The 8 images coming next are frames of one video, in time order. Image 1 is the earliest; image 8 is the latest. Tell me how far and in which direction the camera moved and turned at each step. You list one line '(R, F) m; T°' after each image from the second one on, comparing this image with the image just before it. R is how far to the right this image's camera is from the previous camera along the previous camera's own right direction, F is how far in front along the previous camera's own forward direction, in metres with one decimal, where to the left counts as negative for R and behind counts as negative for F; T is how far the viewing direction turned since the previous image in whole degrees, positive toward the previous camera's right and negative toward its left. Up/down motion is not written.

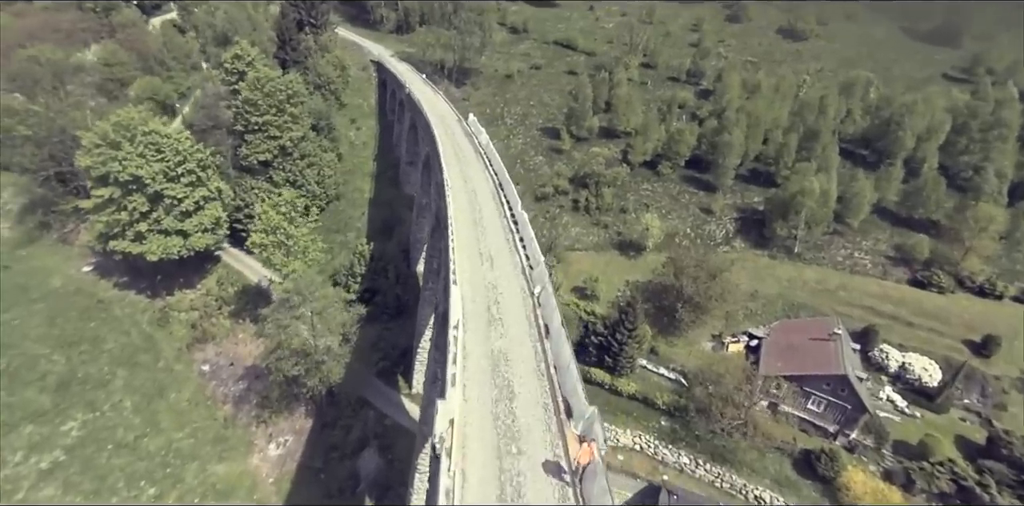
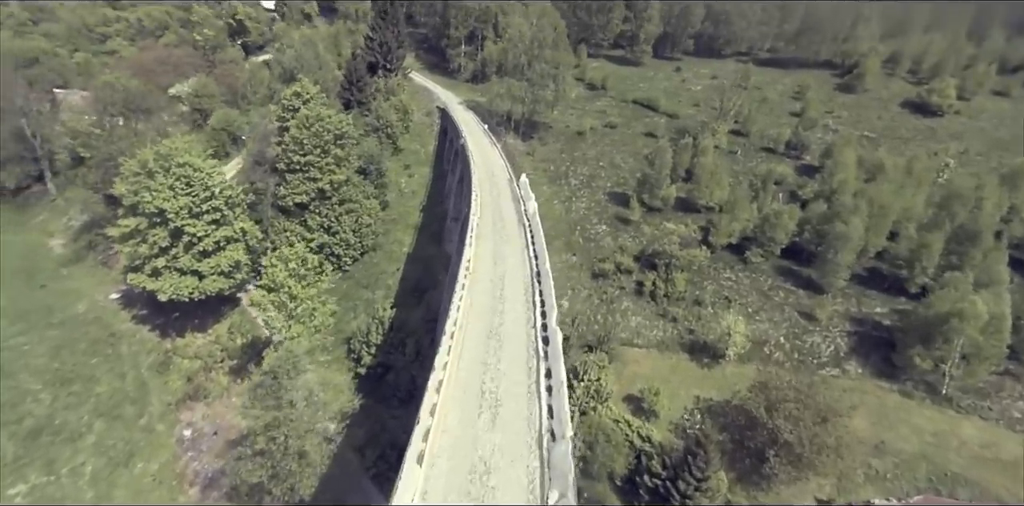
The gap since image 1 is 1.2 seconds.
(+0.9, +7.8) m; -8°
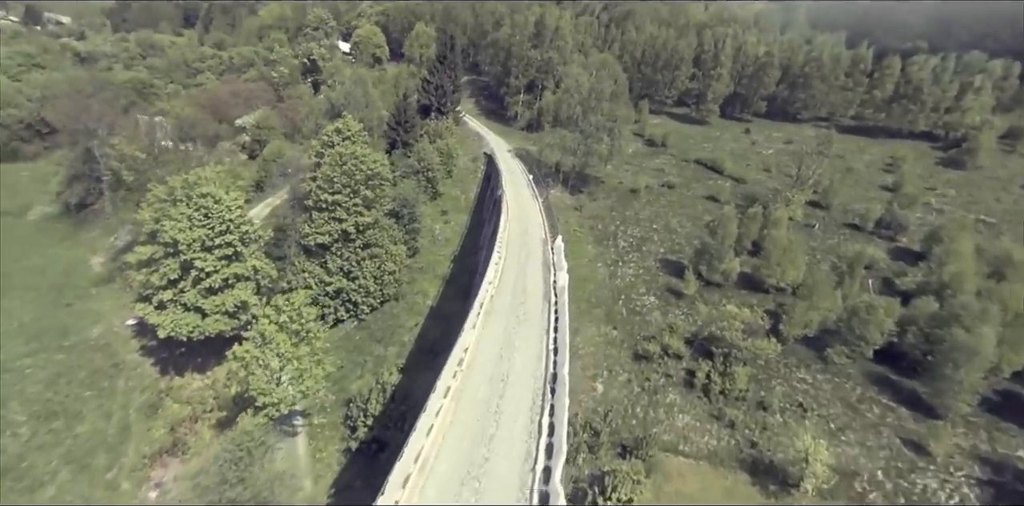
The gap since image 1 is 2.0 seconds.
(+1.3, +5.5) m; -6°
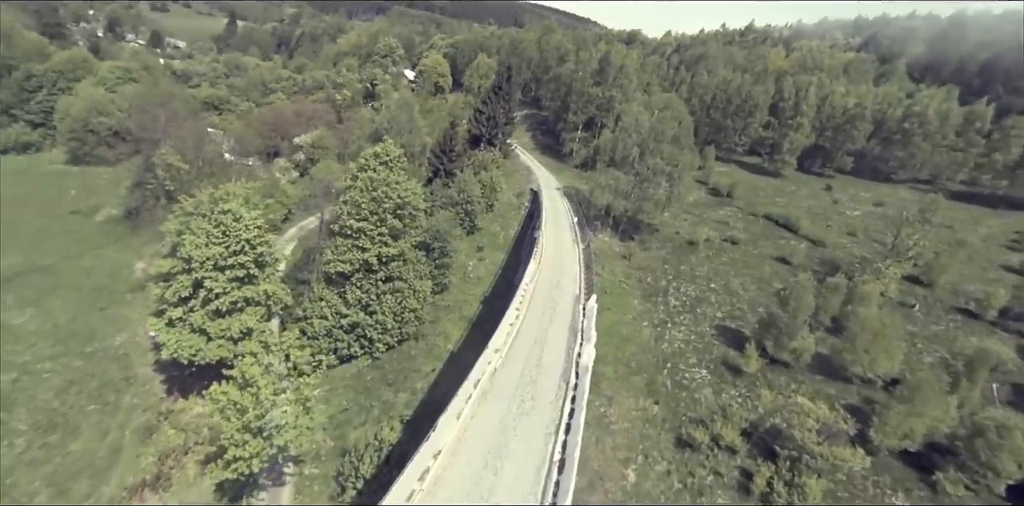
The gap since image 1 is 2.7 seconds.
(+1.4, +4.7) m; -6°
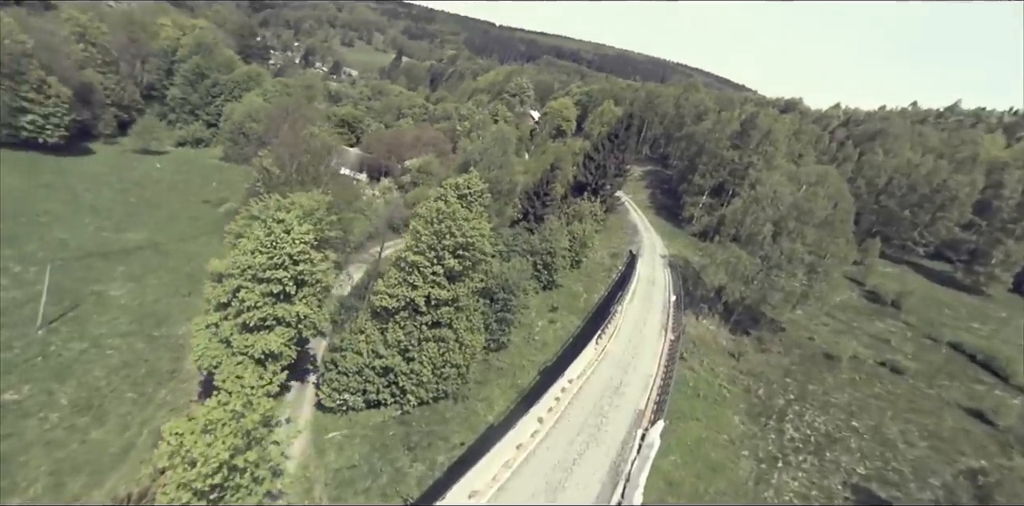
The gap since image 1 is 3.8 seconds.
(+2.2, +7.5) m; -13°
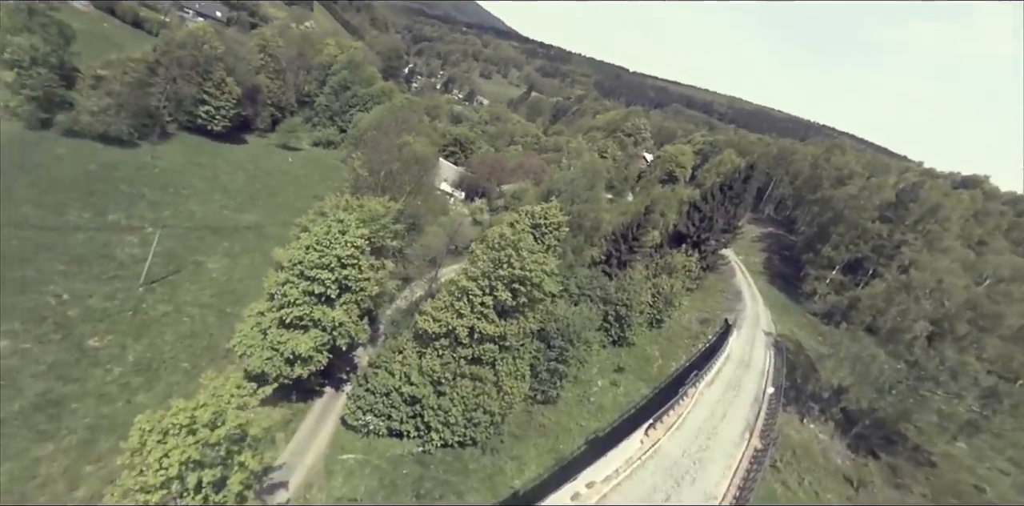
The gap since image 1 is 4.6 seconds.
(+2.2, +4.9) m; -12°
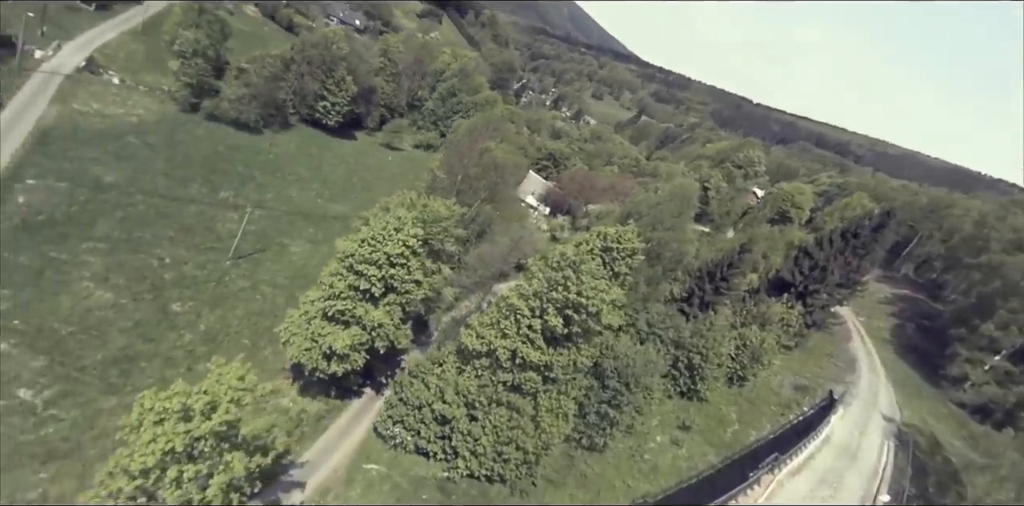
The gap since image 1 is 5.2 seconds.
(+1.7, +3.6) m; -11°
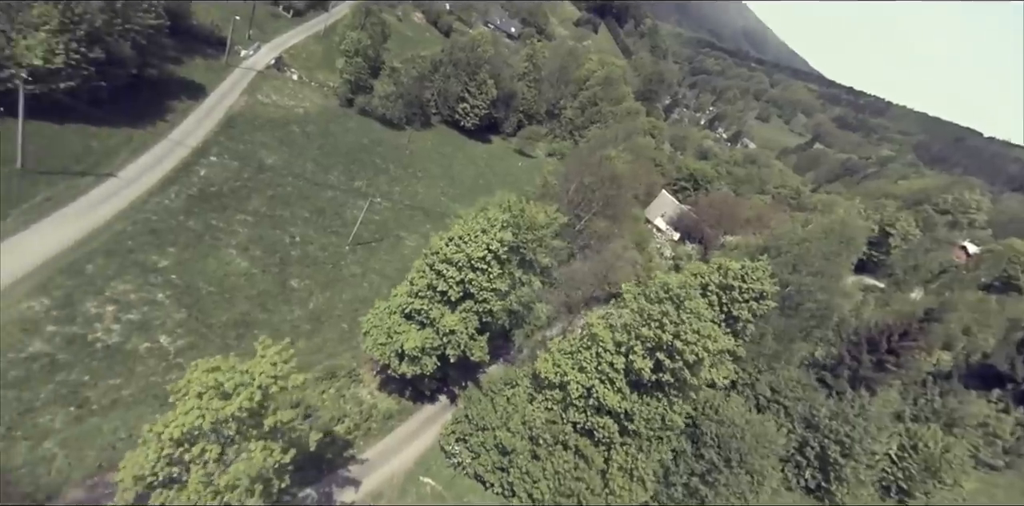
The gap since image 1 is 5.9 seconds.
(+2.0, +3.9) m; -16°
